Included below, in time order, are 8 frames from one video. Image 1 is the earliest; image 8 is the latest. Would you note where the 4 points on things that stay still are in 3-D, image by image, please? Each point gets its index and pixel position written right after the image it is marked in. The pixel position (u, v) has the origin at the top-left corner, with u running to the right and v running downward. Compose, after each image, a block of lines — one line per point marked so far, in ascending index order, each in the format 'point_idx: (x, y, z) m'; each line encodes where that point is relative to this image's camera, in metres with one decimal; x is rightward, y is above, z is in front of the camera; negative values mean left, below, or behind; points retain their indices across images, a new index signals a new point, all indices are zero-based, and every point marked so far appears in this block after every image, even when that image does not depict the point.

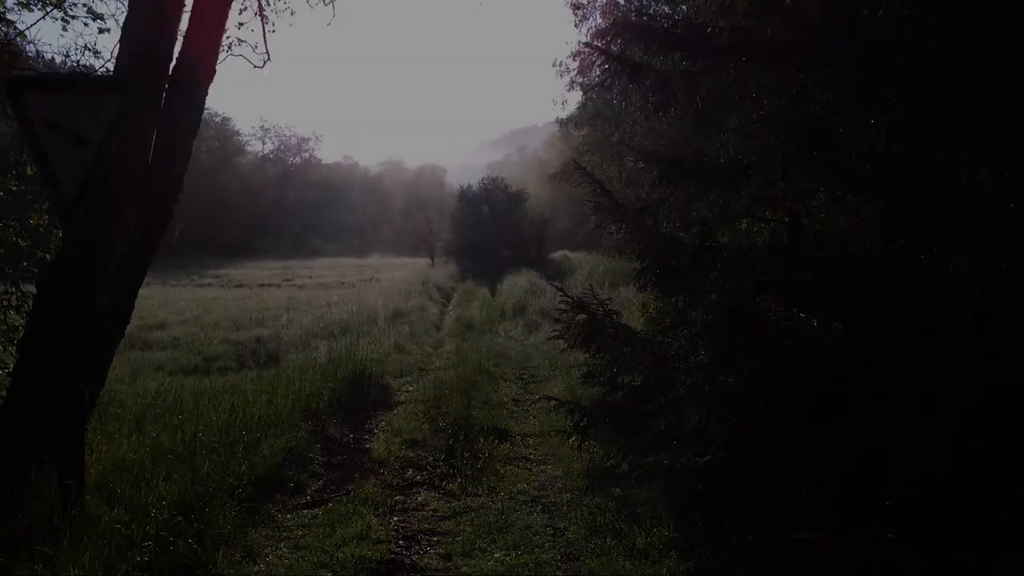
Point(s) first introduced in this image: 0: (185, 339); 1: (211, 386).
0: (-6.3, -1.0, +15.1) m
1: (-3.8, -1.2, +10.0) m
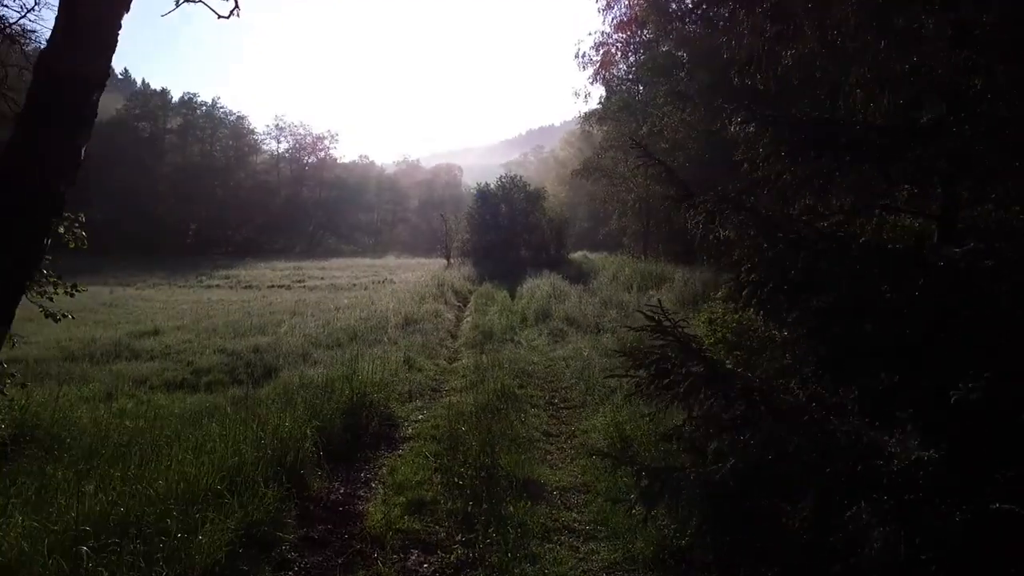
0: (-5.9, -1.0, +13.8) m
1: (-3.5, -1.3, +8.6) m
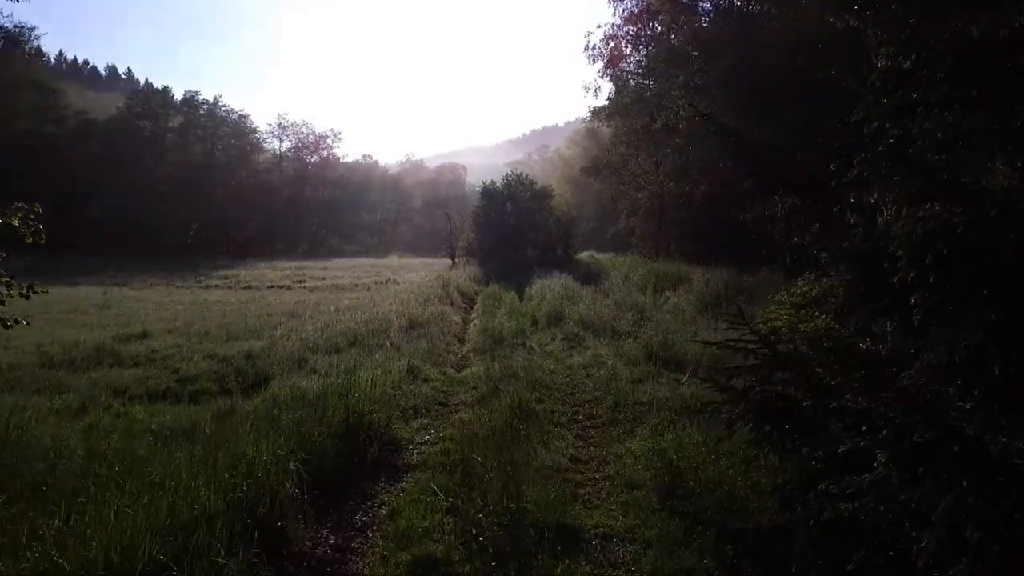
0: (-5.7, -1.0, +12.9) m
1: (-3.3, -1.3, +7.7) m
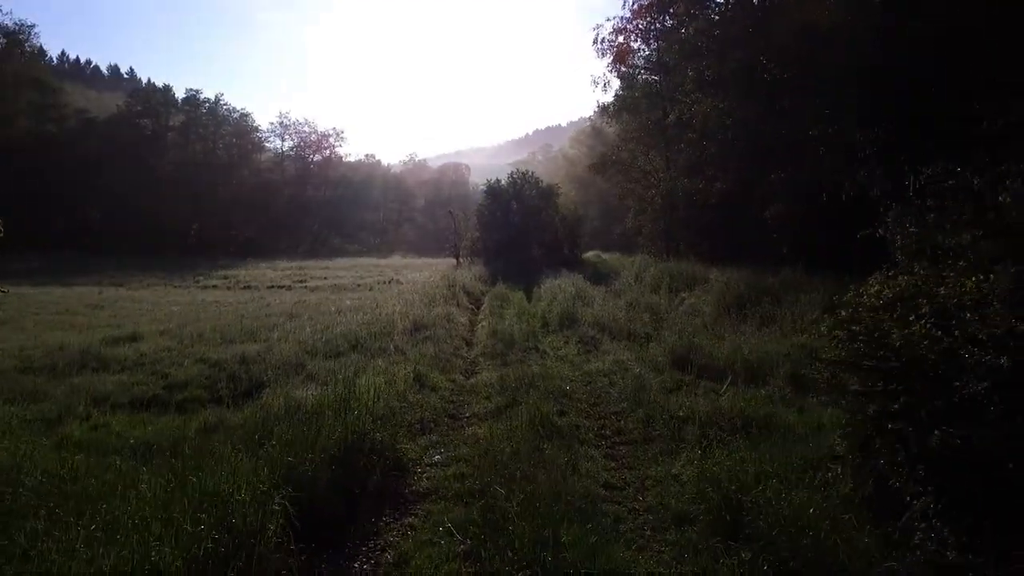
0: (-5.5, -1.0, +12.1) m
1: (-3.2, -1.3, +6.9) m
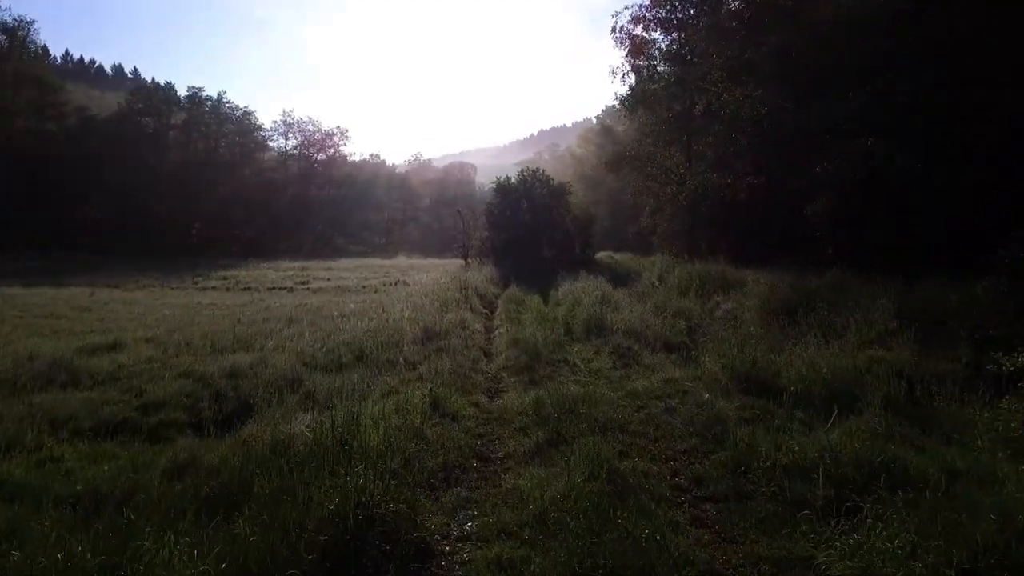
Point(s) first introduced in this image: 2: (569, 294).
0: (-5.2, -1.1, +10.7) m
1: (-2.8, -1.4, +5.5) m
2: (+1.3, -0.1, +18.1) m
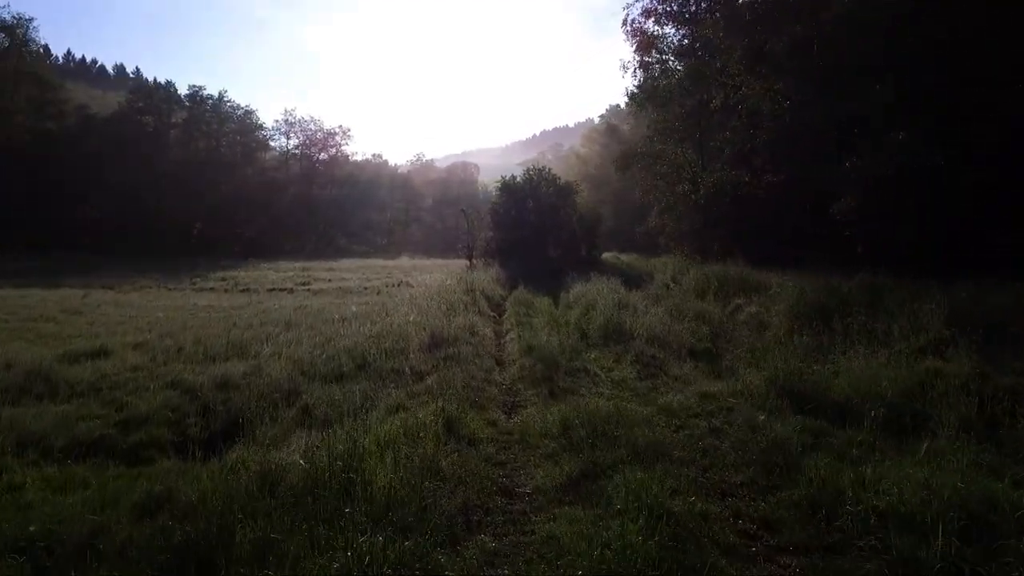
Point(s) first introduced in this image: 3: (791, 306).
0: (-5.0, -1.1, +9.9) m
1: (-2.7, -1.4, +4.7) m
2: (+1.5, -0.2, +17.2) m
3: (+4.3, -0.3, +12.1) m
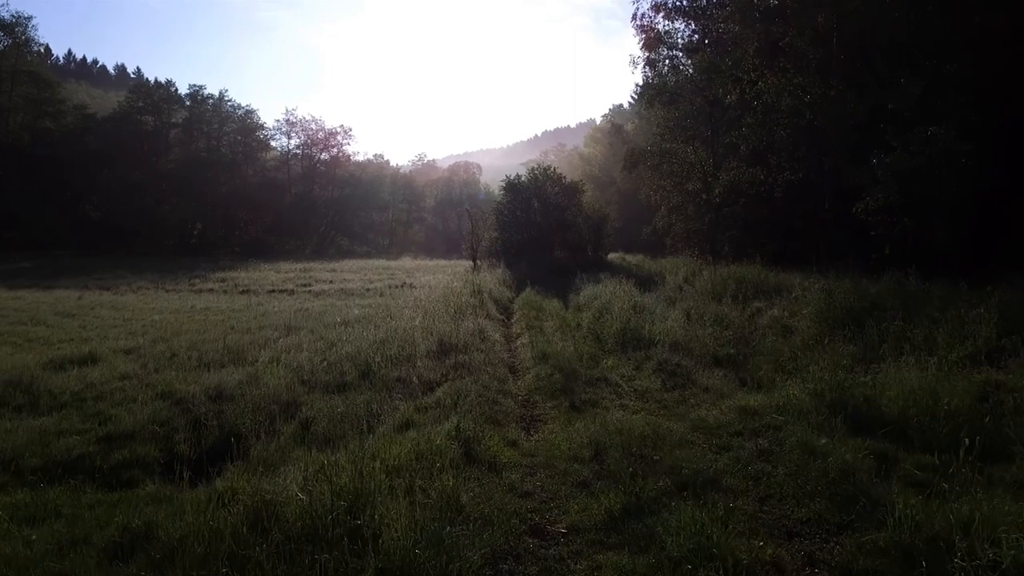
0: (-4.8, -1.2, +9.2) m
1: (-2.5, -1.4, +4.0) m
2: (+1.7, -0.2, +16.6) m
3: (+4.4, -0.3, +11.4) m
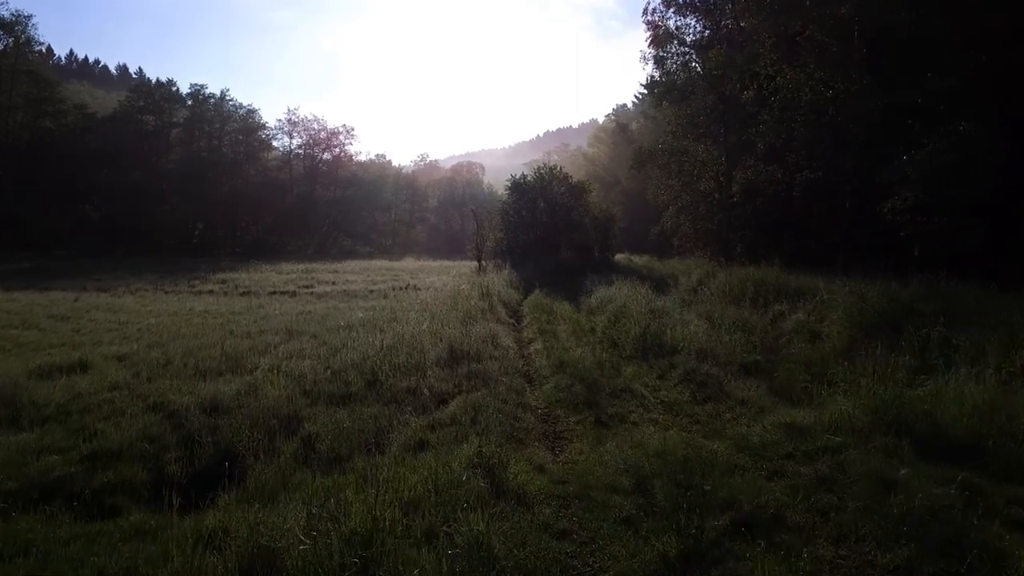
0: (-4.6, -1.2, +8.6) m
1: (-2.3, -1.5, +3.4) m
2: (+1.9, -0.3, +15.9) m
3: (+4.6, -0.4, +10.8) m
